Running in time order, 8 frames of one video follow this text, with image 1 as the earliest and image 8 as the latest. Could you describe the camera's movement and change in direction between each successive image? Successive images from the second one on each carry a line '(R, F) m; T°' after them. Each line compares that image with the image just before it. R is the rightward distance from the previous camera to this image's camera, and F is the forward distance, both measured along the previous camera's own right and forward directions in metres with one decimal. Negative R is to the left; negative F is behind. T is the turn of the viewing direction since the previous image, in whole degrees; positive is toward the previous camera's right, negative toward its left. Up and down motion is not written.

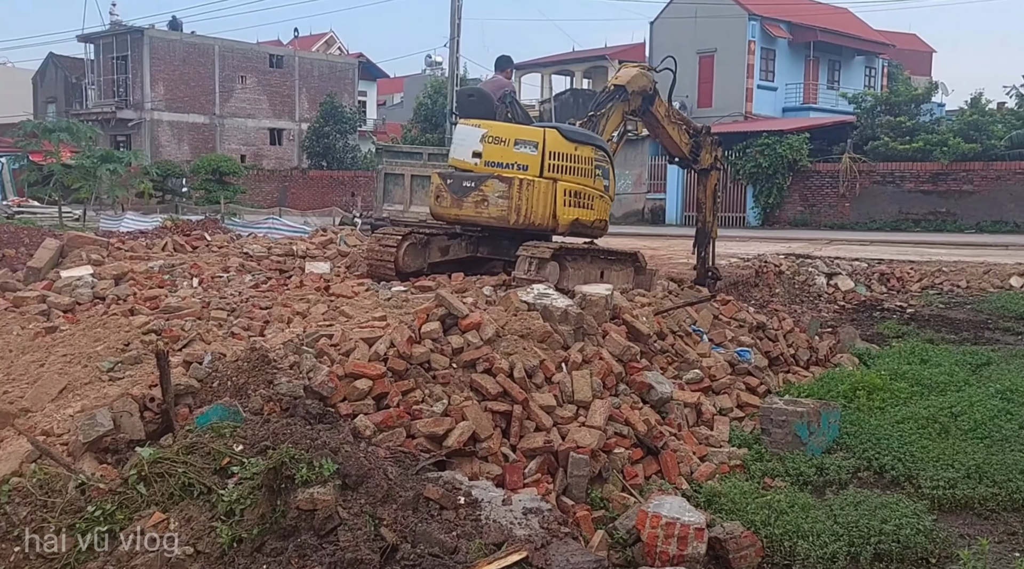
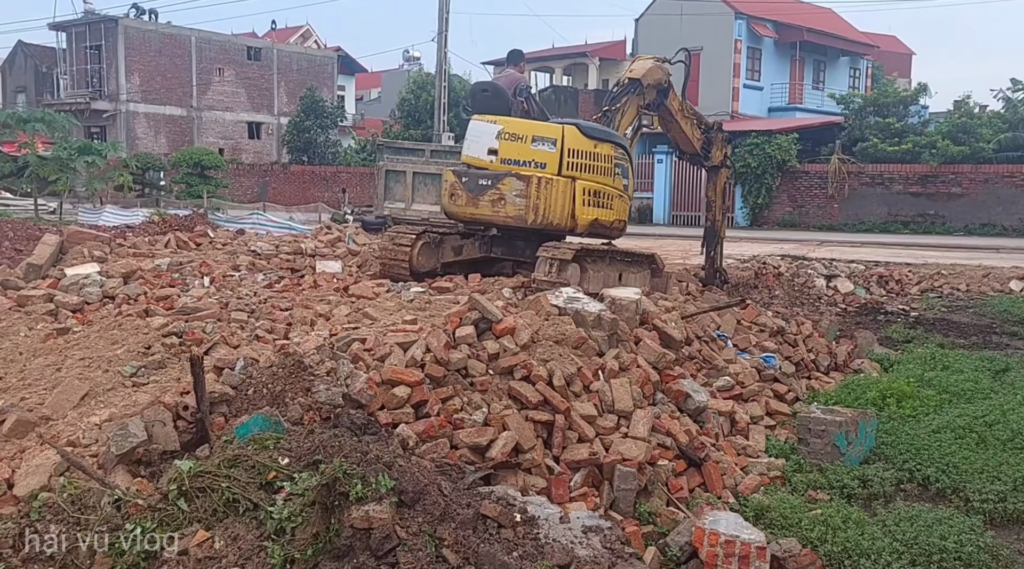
(-0.3, +0.2) m; +1°
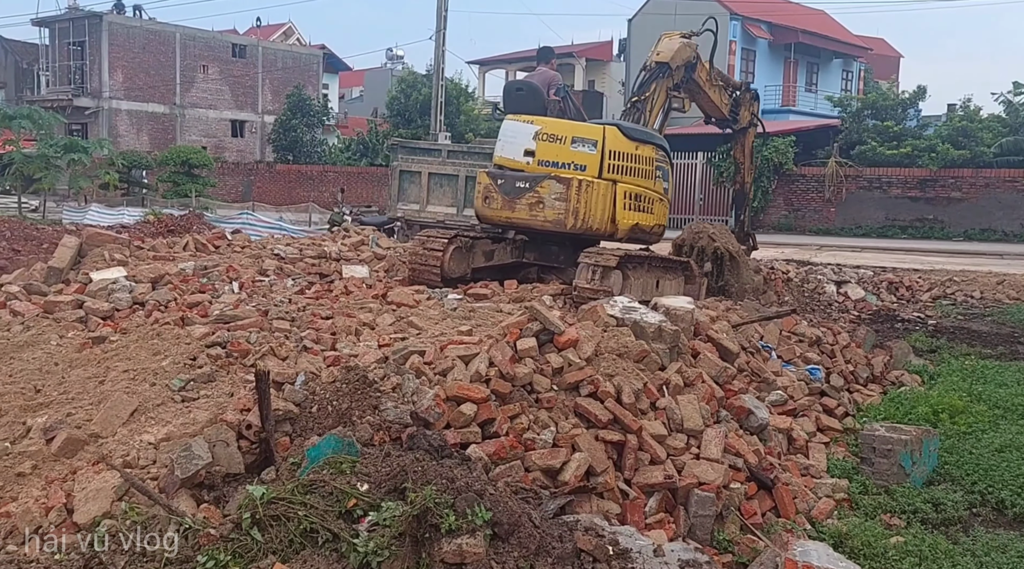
(-0.4, +0.2) m; +1°
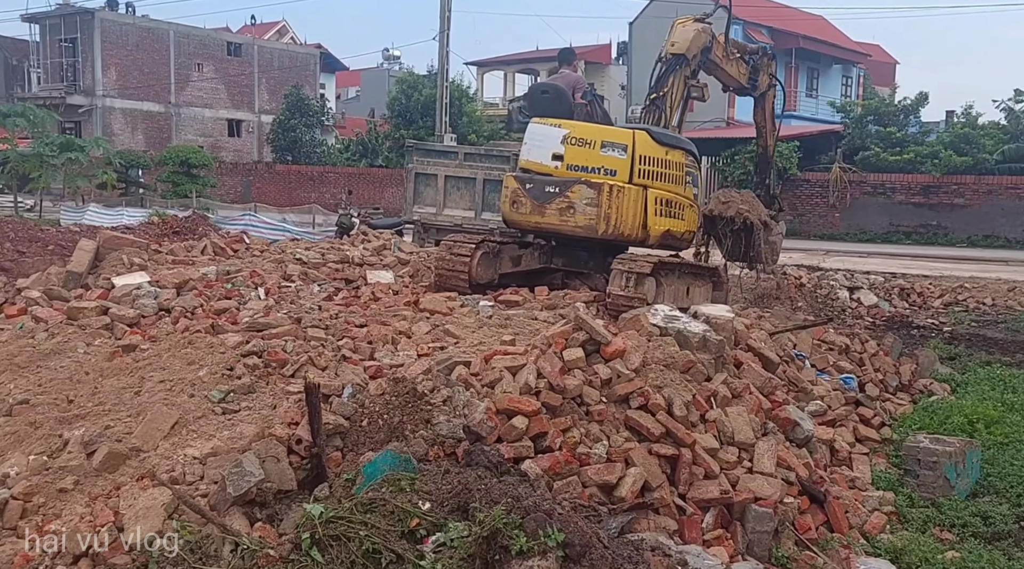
(-0.3, +0.1) m; 0°
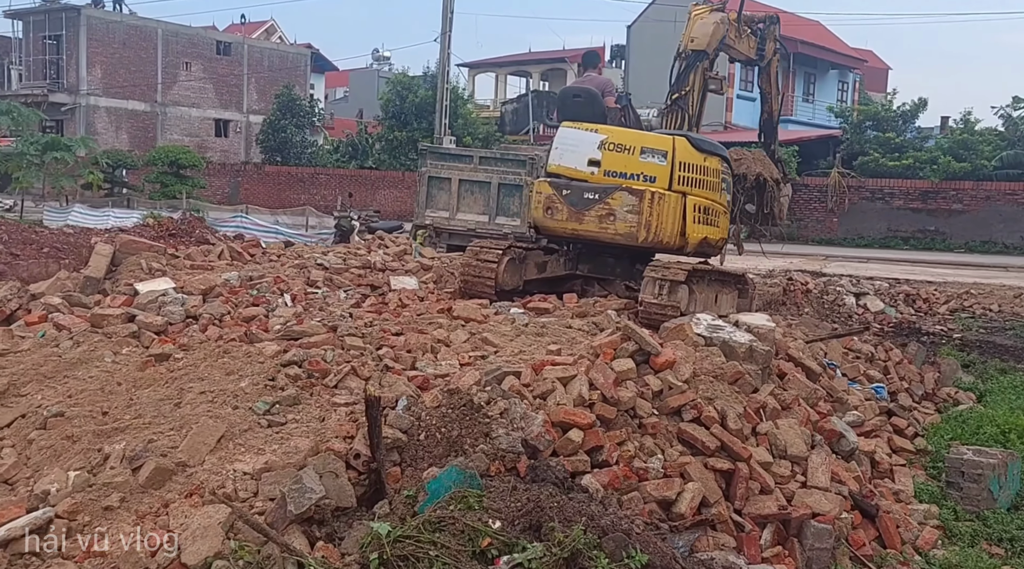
(-0.3, +0.1) m; +1°
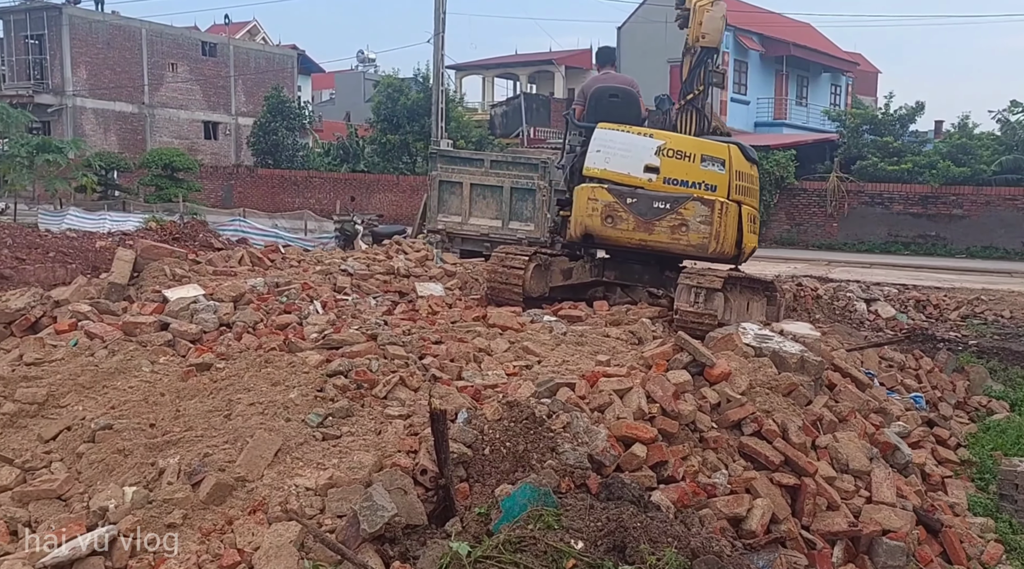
(-0.3, +0.1) m; 0°
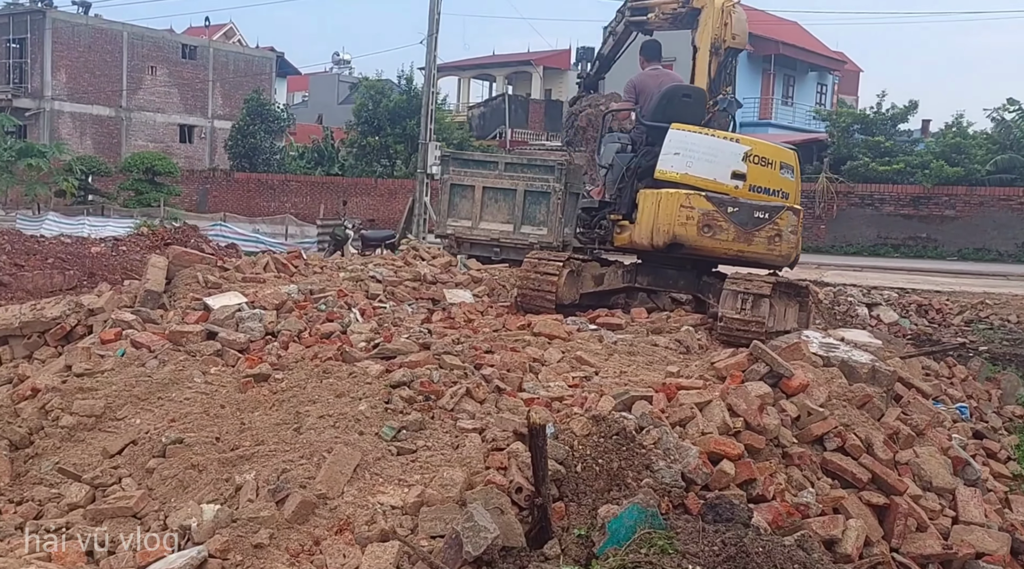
(-0.4, +0.2) m; +1°
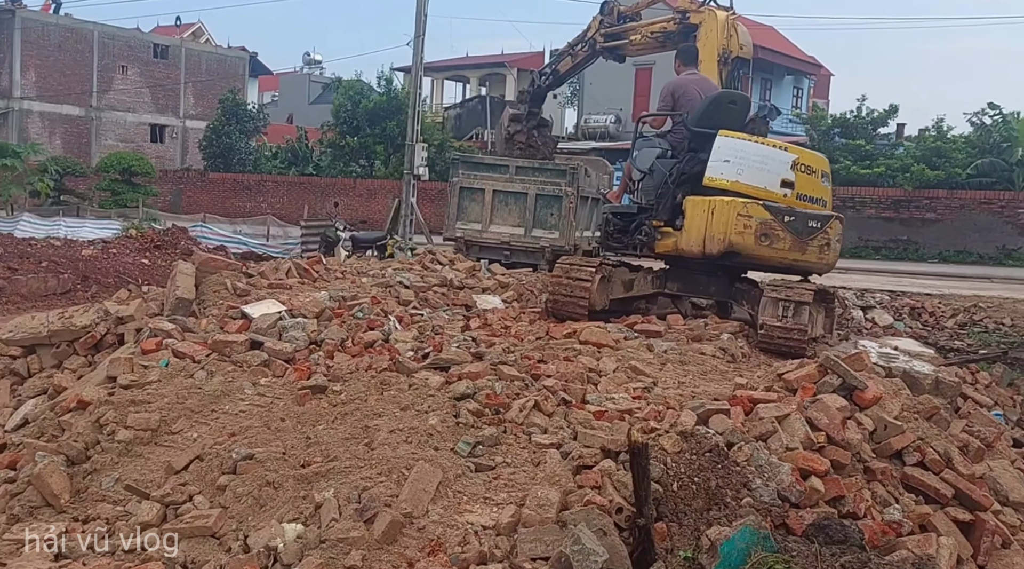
(-0.4, +0.1) m; +1°
